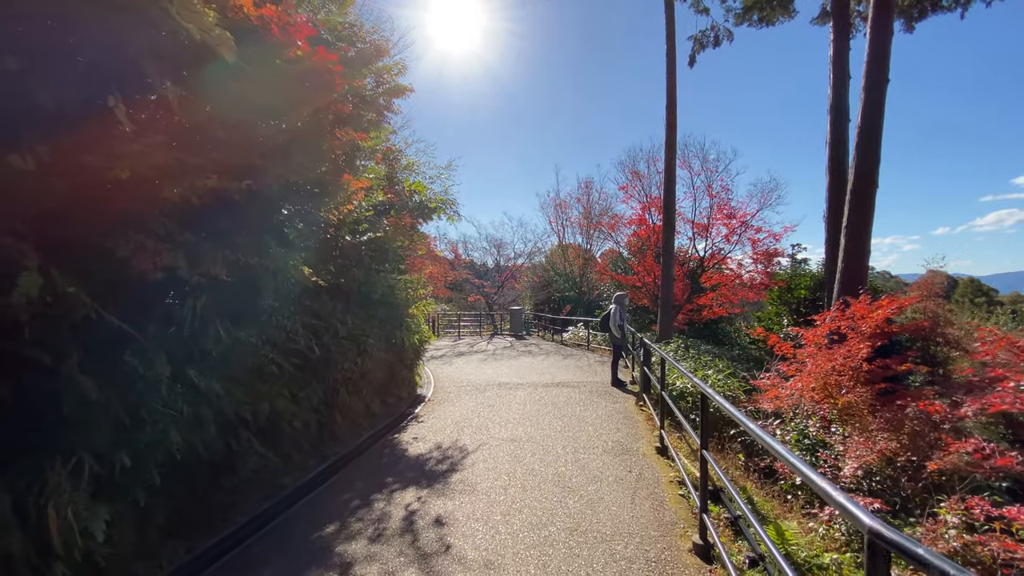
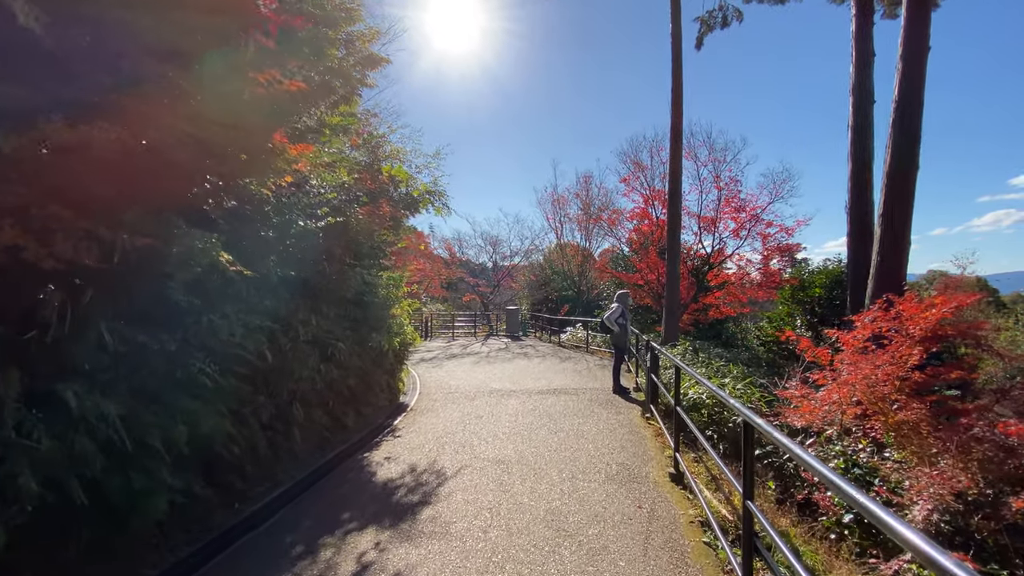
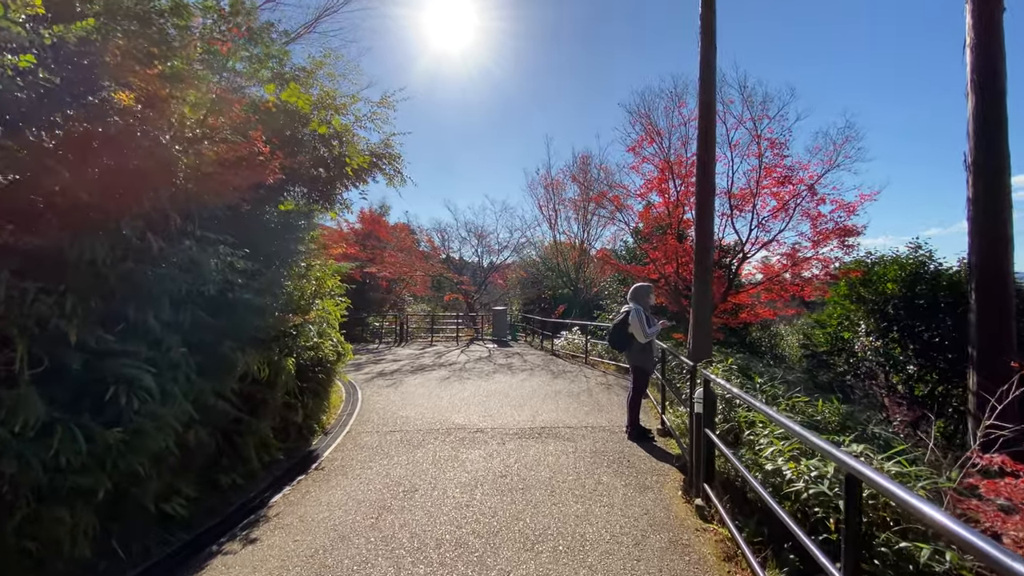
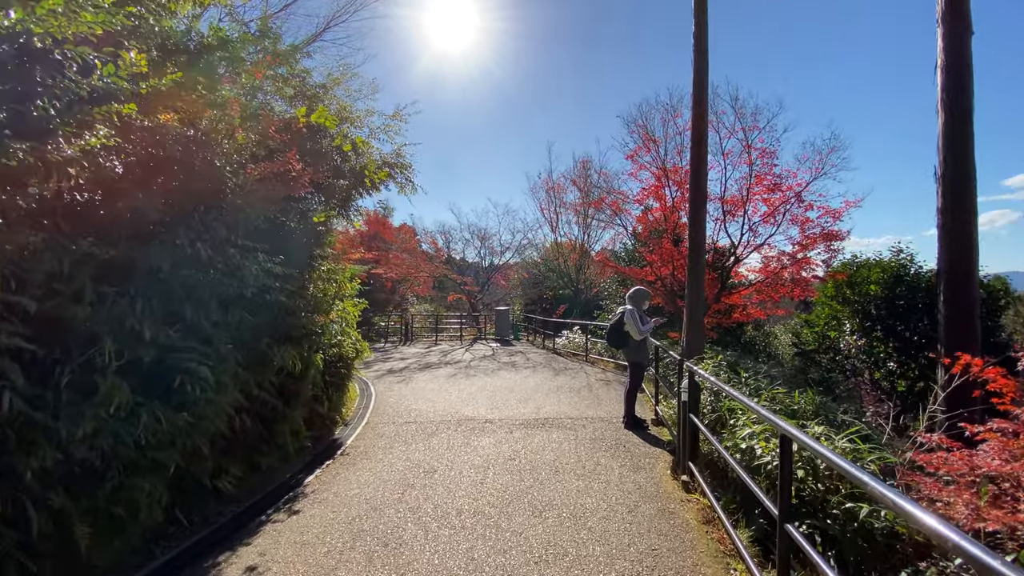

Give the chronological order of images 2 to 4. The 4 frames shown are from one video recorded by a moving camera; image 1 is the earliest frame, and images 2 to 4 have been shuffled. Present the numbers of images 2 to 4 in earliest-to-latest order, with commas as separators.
2, 4, 3
